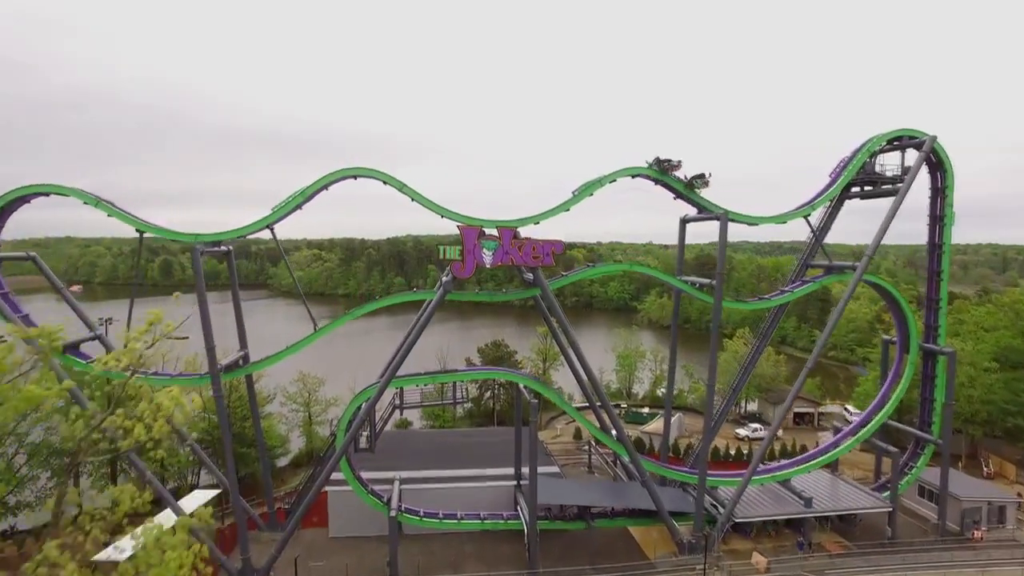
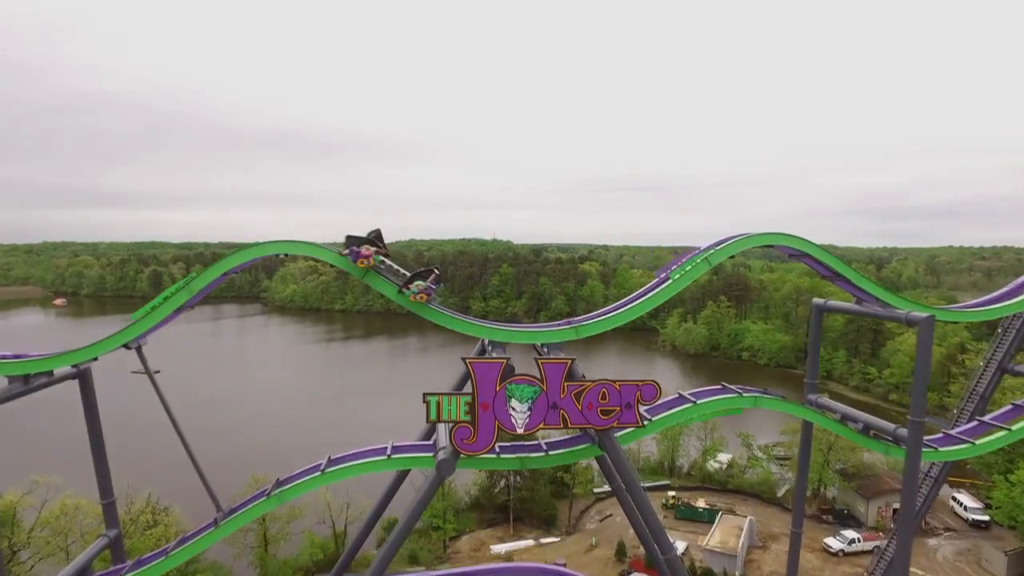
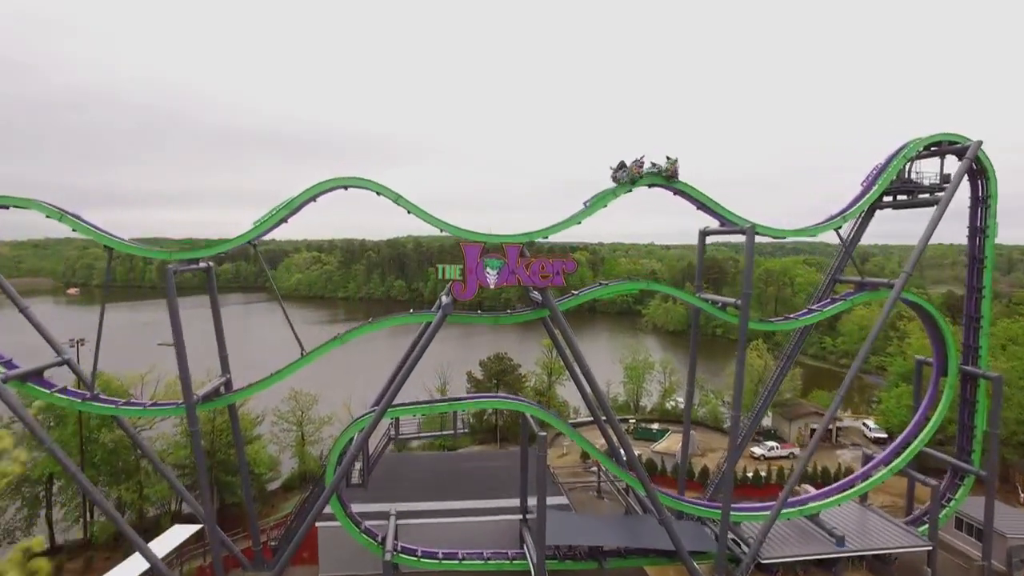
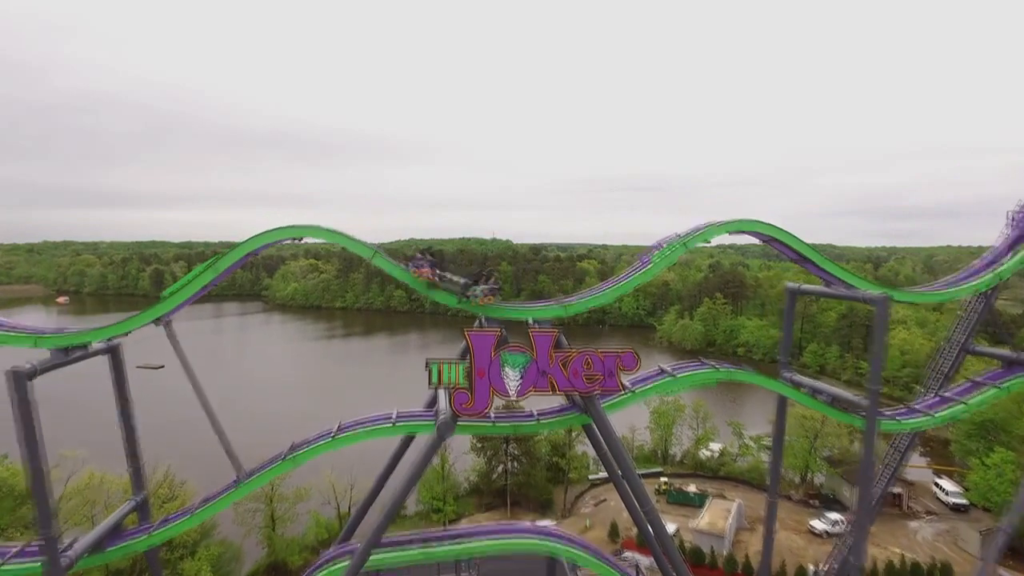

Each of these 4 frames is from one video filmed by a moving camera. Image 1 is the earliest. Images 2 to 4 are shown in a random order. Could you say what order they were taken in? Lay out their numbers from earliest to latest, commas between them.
3, 4, 2
